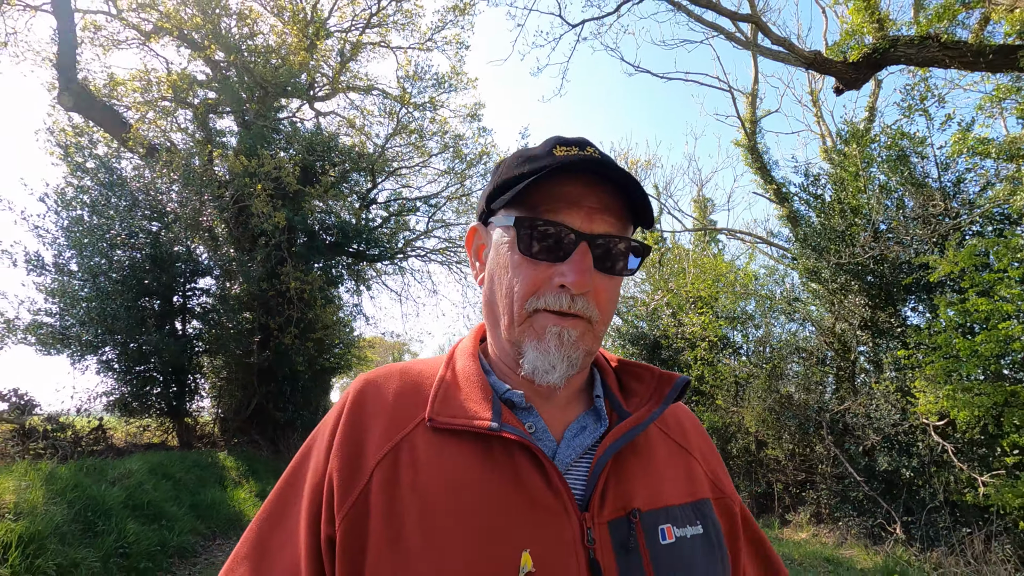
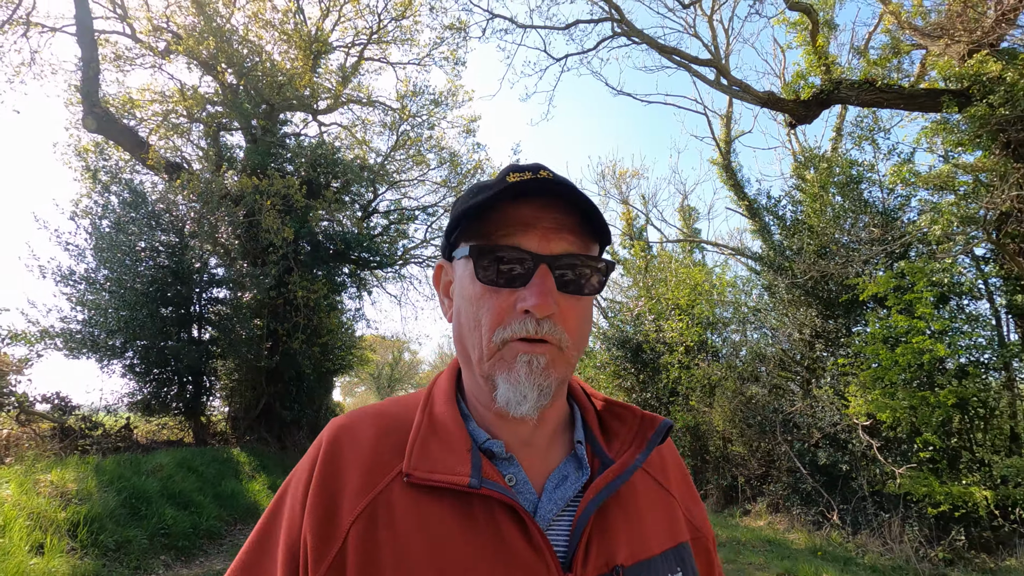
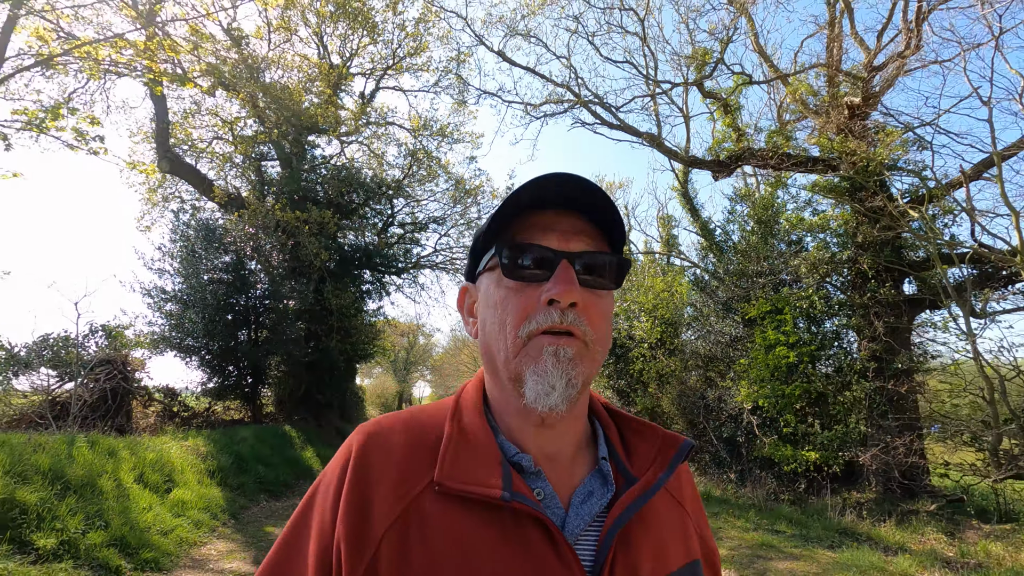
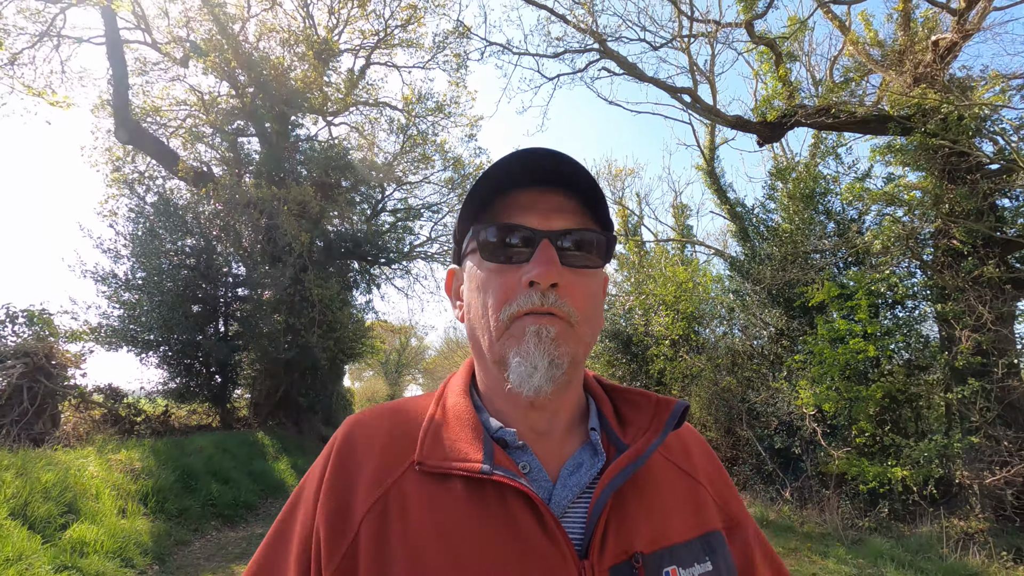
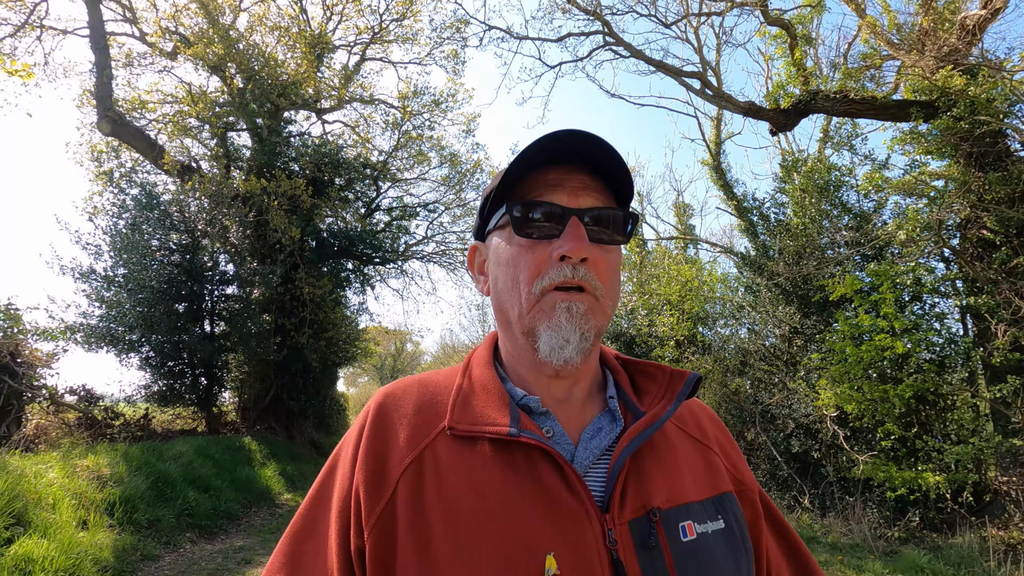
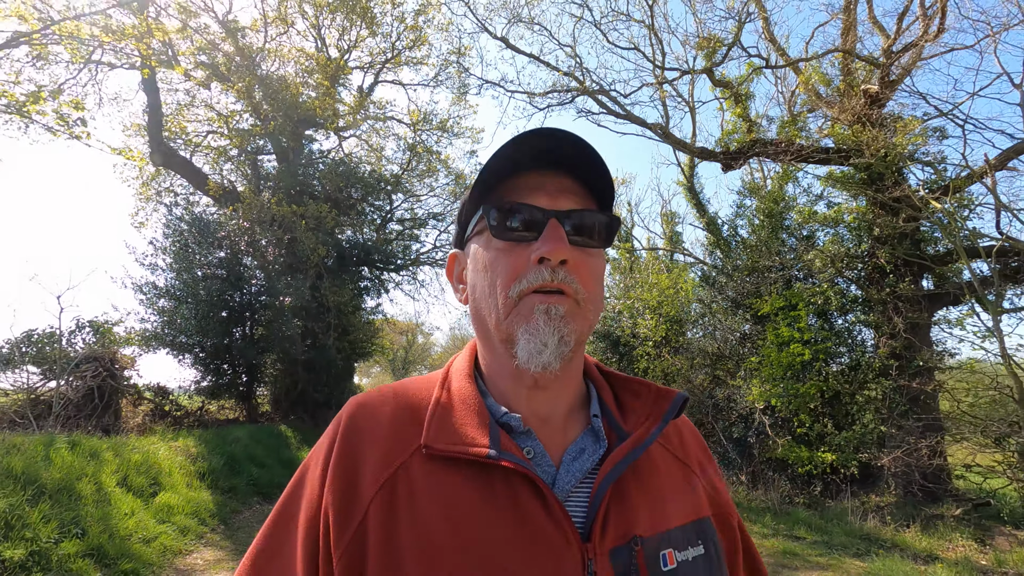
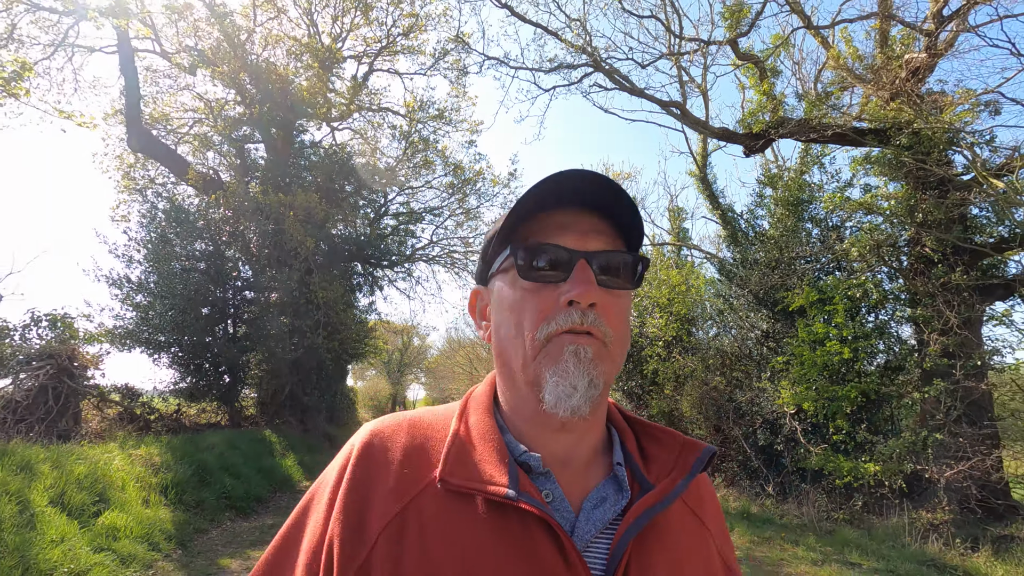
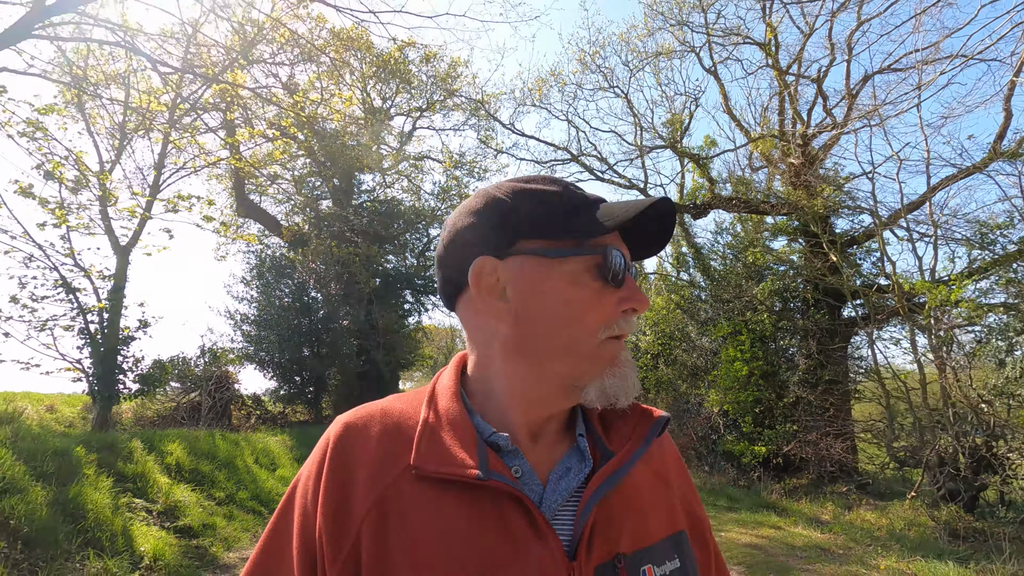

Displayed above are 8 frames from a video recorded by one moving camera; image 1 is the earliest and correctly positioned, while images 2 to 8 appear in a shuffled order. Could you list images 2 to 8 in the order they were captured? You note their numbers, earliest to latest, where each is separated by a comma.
2, 5, 4, 7, 6, 3, 8
